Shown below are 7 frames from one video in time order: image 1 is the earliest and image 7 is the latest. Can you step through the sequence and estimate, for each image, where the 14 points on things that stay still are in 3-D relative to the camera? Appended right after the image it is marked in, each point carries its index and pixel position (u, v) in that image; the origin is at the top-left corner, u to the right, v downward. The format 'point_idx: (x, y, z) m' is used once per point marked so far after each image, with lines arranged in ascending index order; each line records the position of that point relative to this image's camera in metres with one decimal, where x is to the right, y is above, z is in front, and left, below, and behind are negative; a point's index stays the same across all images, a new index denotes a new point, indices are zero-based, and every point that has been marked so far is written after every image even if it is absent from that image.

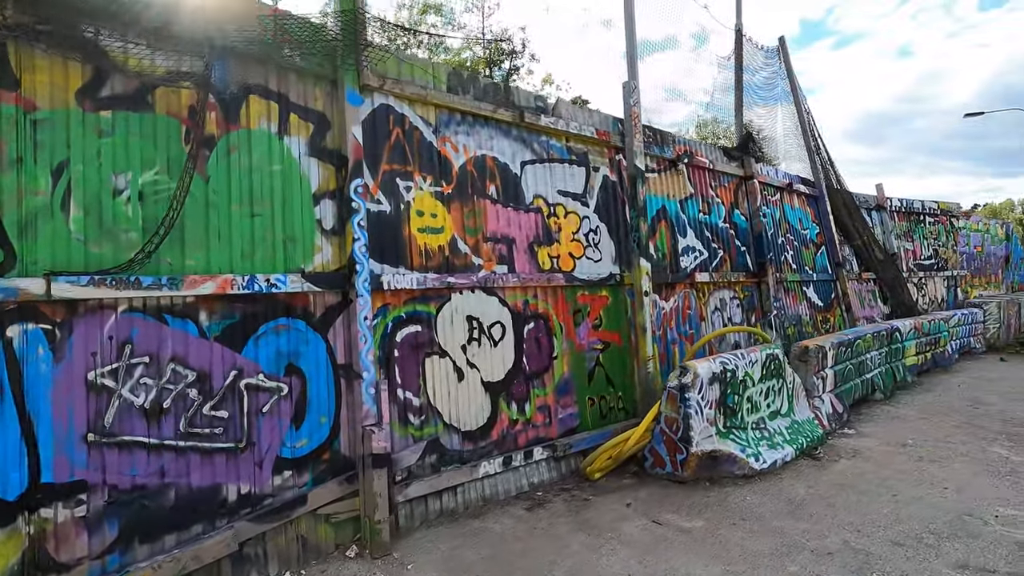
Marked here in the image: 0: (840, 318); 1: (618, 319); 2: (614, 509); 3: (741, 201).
0: (+5.6, -0.5, +9.2) m
1: (+1.1, -0.3, +5.5) m
2: (+0.8, -1.7, +4.2) m
3: (+3.2, +1.2, +7.5) m
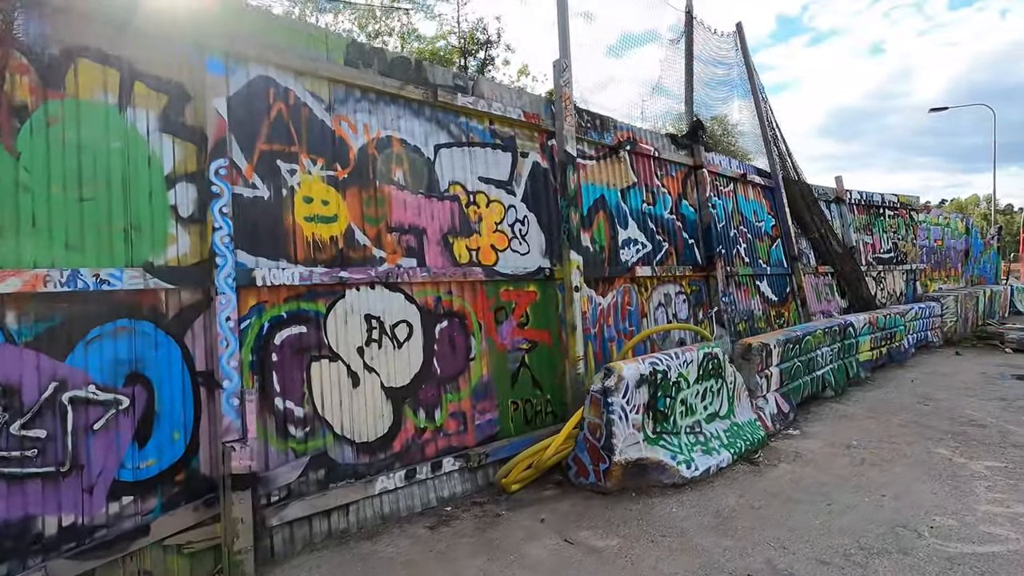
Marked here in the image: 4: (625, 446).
0: (+4.7, -0.4, +9.0) m
1: (+0.3, -0.3, +5.1) m
2: (+0.1, -1.7, +3.8) m
3: (+2.4, +1.3, +7.2) m
4: (+0.9, -1.3, +4.2) m
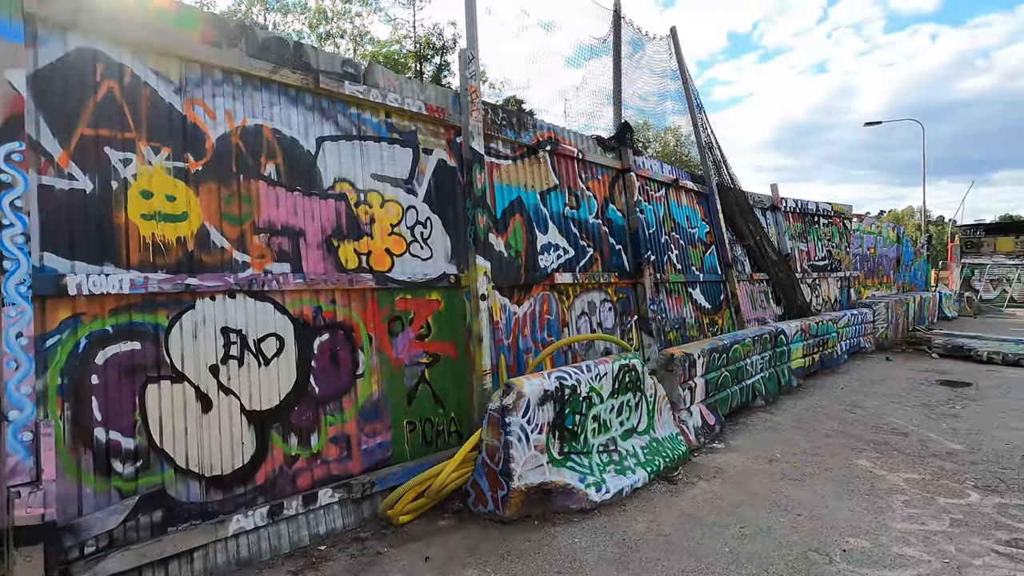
0: (+3.6, -0.5, +8.9) m
1: (-0.5, -0.4, +4.7) m
2: (-0.7, -1.7, +3.4) m
3: (+1.4, +1.2, +6.9) m
4: (+0.1, -1.3, +3.9) m
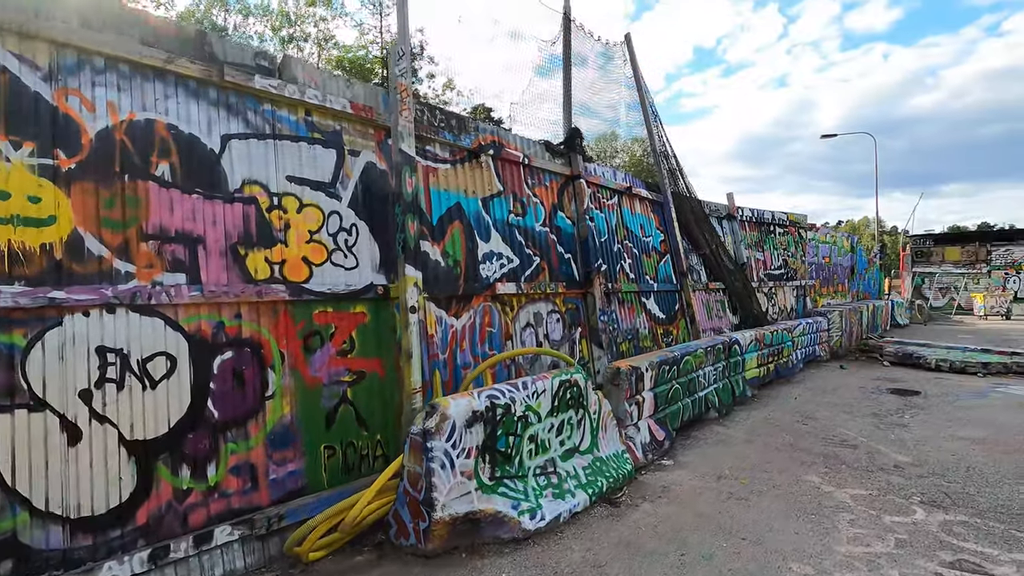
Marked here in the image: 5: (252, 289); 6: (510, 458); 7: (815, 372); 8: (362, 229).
0: (+2.8, -0.7, +8.8) m
1: (-1.1, -0.5, +4.4) m
2: (-1.1, -1.8, +3.0) m
3: (+0.7, +1.1, +6.7) m
4: (-0.4, -1.4, +3.6) m
5: (-1.8, 0.0, +3.6) m
6: (0.0, -1.3, +4.0) m
7: (+6.3, -1.8, +11.2) m
8: (-1.2, +0.5, +4.4) m
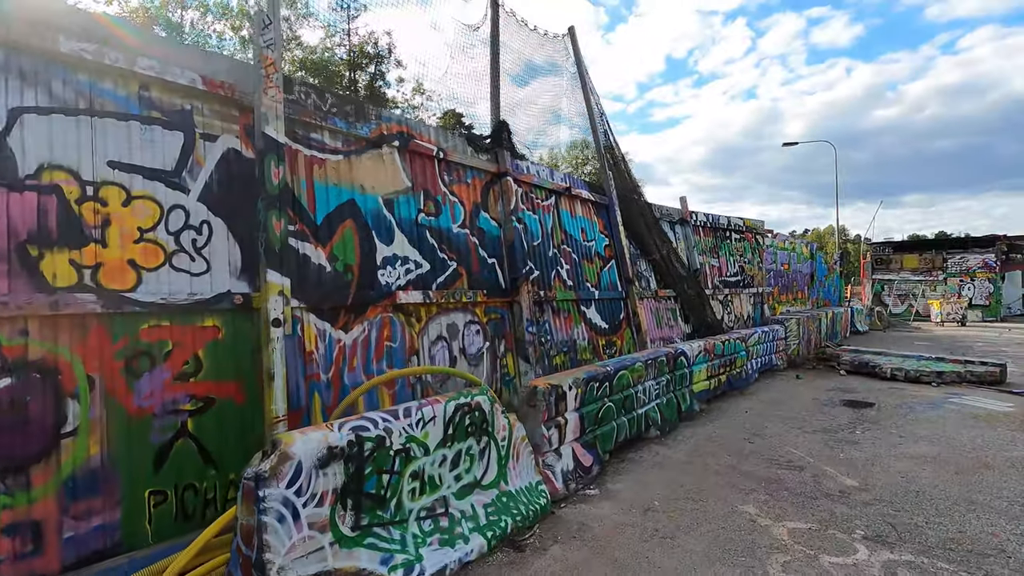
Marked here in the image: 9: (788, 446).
0: (+1.8, -0.8, +8.2) m
1: (-1.9, -0.5, +3.7) m
2: (-1.9, -1.9, +2.3) m
3: (-0.2, +1.0, +6.1) m
4: (-1.2, -1.5, +2.9) m
5: (-2.5, -0.1, +2.9) m
6: (-0.8, -1.3, +3.4) m
7: (+5.2, -1.9, +10.8) m
8: (-2.0, +0.4, +3.7) m
9: (+3.4, -1.9, +6.5) m
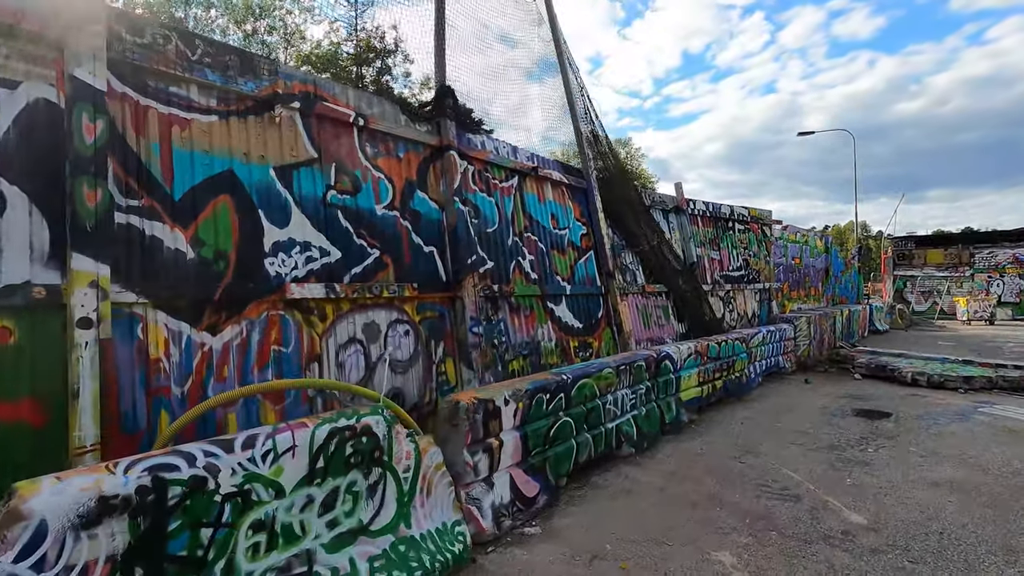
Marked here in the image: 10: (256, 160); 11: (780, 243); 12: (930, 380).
0: (+1.3, -0.7, +7.3) m
1: (-2.5, -0.5, +2.8) m
2: (-2.6, -1.8, +1.4) m
3: (-0.8, +1.0, +5.2) m
4: (-1.8, -1.4, +2.0) m
5: (-3.2, 0.0, +2.1) m
6: (-1.4, -1.3, +2.5) m
7: (+4.8, -1.8, +9.7) m
8: (-2.7, +0.5, +2.8) m
9: (+2.8, -1.8, +5.5) m
10: (-1.9, +0.9, +3.9) m
11: (+7.1, +1.2, +14.1) m
12: (+7.7, -1.7, +9.9) m
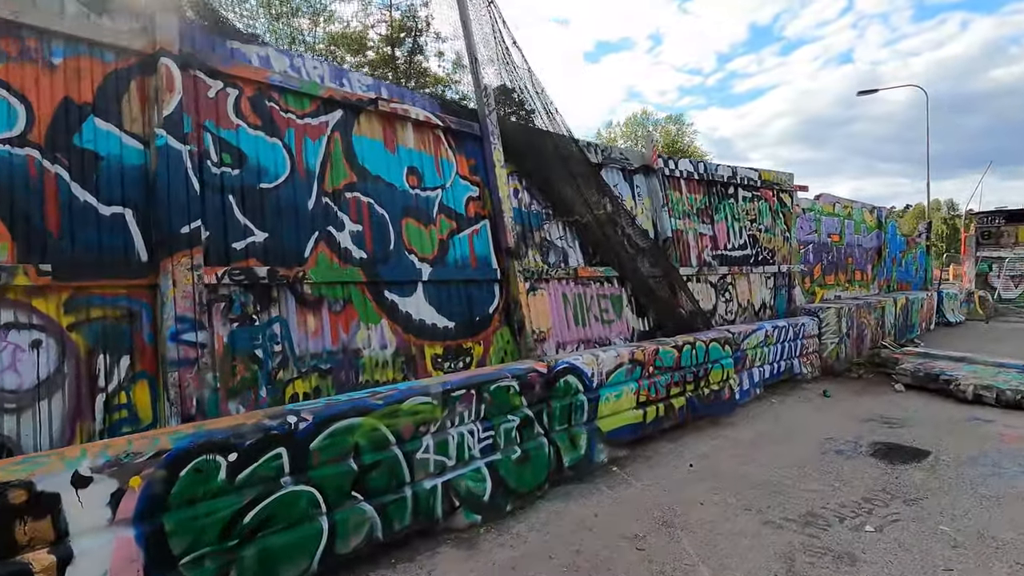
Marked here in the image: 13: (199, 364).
0: (-0.1, -0.6, +5.2) m
1: (-4.4, -0.4, +1.2) m
2: (-4.5, -1.8, -0.1) m
3: (-2.4, +1.1, +3.4) m
4: (-3.8, -1.4, +0.3) m
5: (-5.1, 0.0, +0.5) m
6: (-3.3, -1.2, +0.8) m
7: (+3.6, -1.6, +7.4) m
8: (-4.5, +0.5, +1.2) m
9: (+1.2, -1.7, +3.3) m
10: (-3.6, +1.0, +2.2) m
11: (+6.4, +1.5, +11.4) m
12: (+6.5, -1.5, +7.2) m
13: (-1.9, -0.5, +3.4) m
